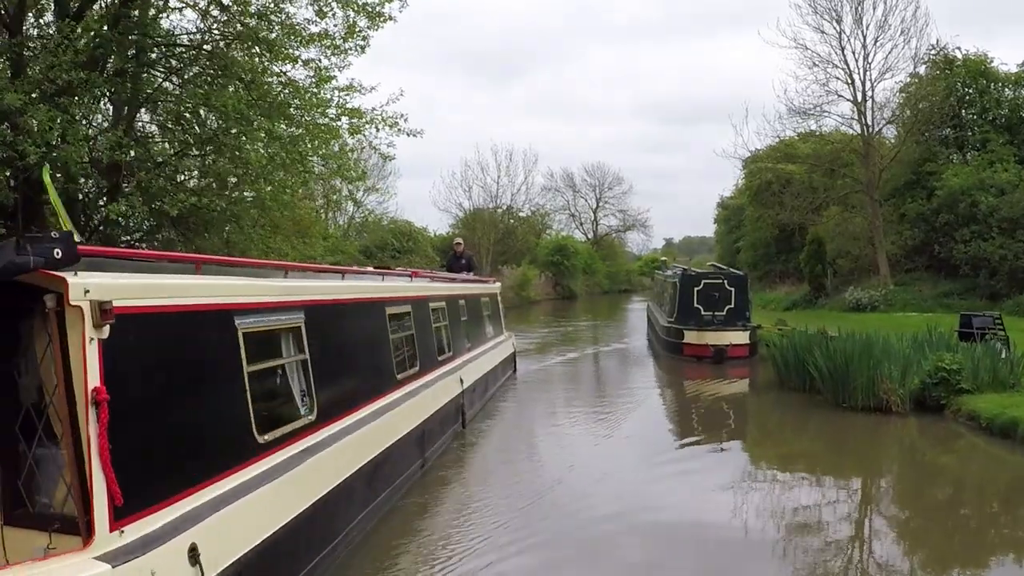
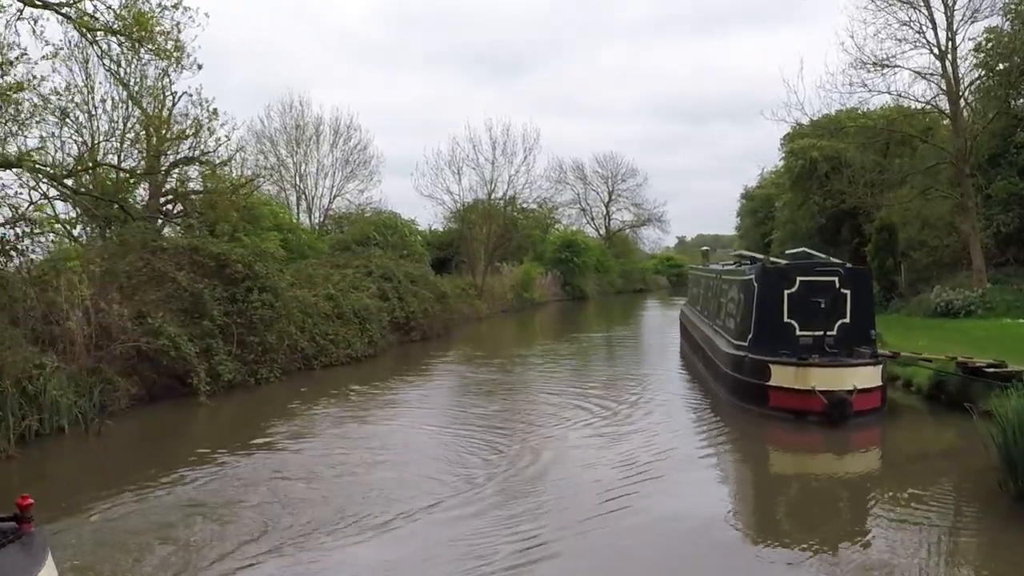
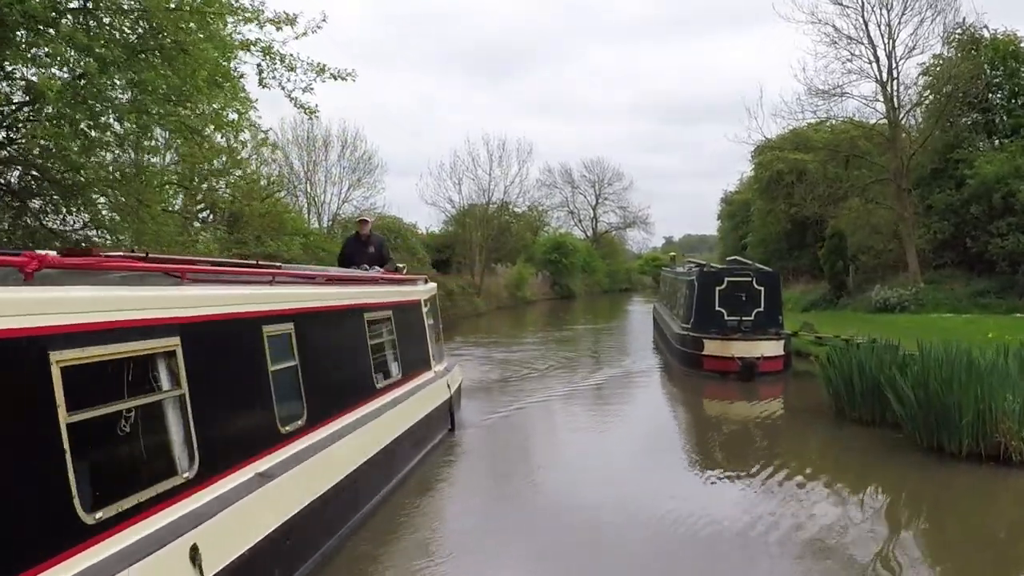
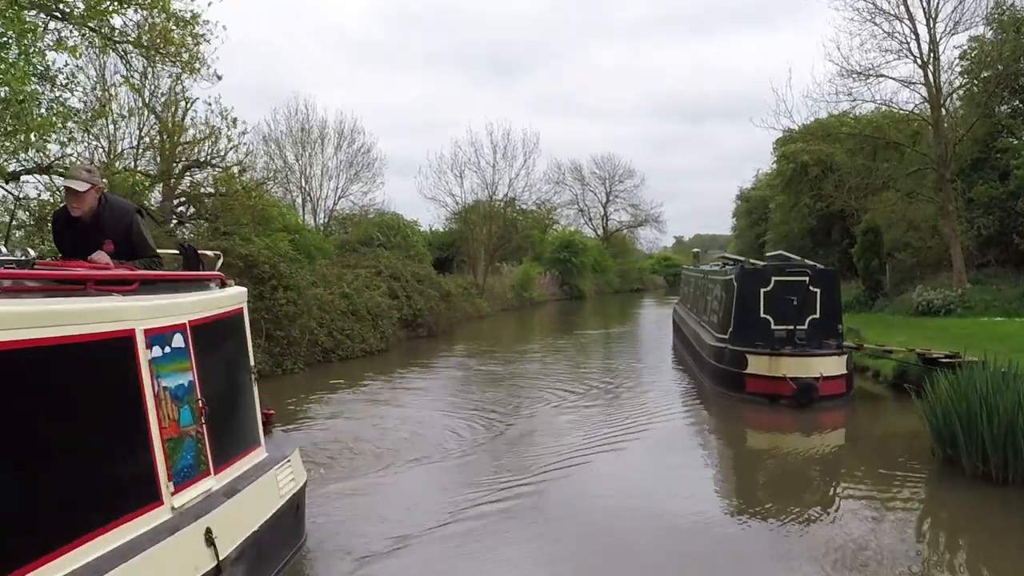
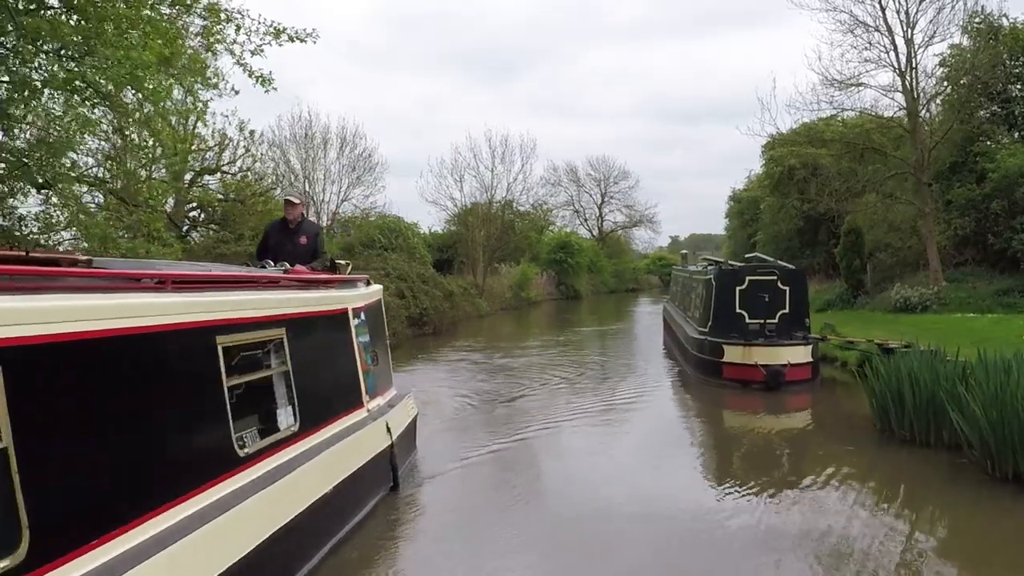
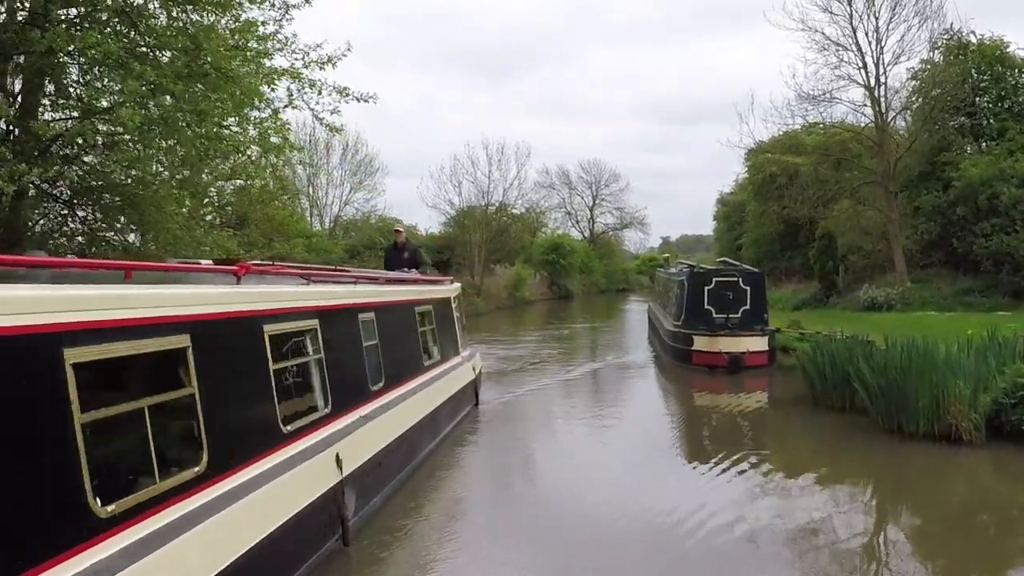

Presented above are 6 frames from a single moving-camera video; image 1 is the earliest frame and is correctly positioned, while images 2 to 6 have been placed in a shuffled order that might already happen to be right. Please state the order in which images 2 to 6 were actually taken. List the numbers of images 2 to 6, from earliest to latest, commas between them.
6, 3, 5, 4, 2
